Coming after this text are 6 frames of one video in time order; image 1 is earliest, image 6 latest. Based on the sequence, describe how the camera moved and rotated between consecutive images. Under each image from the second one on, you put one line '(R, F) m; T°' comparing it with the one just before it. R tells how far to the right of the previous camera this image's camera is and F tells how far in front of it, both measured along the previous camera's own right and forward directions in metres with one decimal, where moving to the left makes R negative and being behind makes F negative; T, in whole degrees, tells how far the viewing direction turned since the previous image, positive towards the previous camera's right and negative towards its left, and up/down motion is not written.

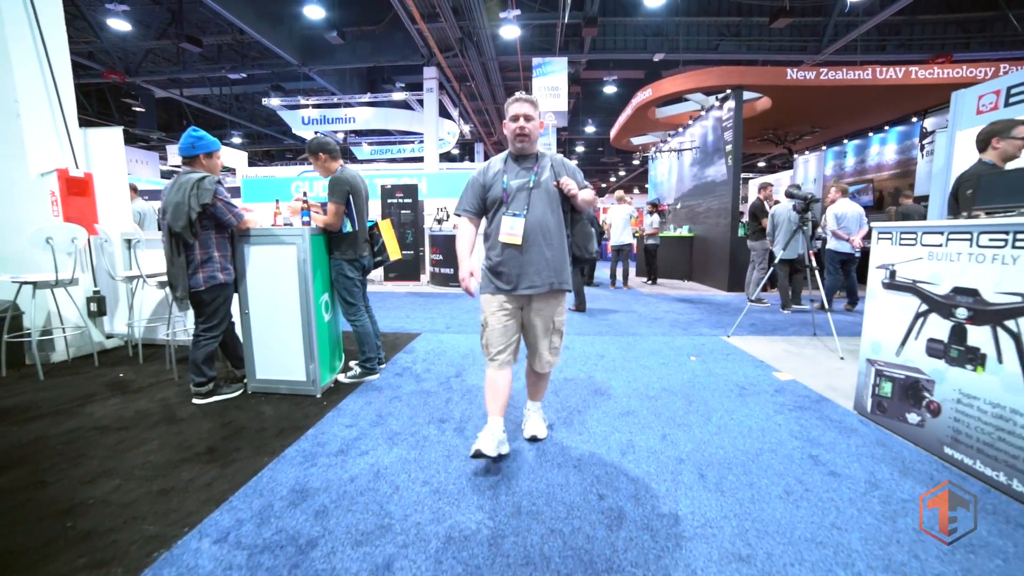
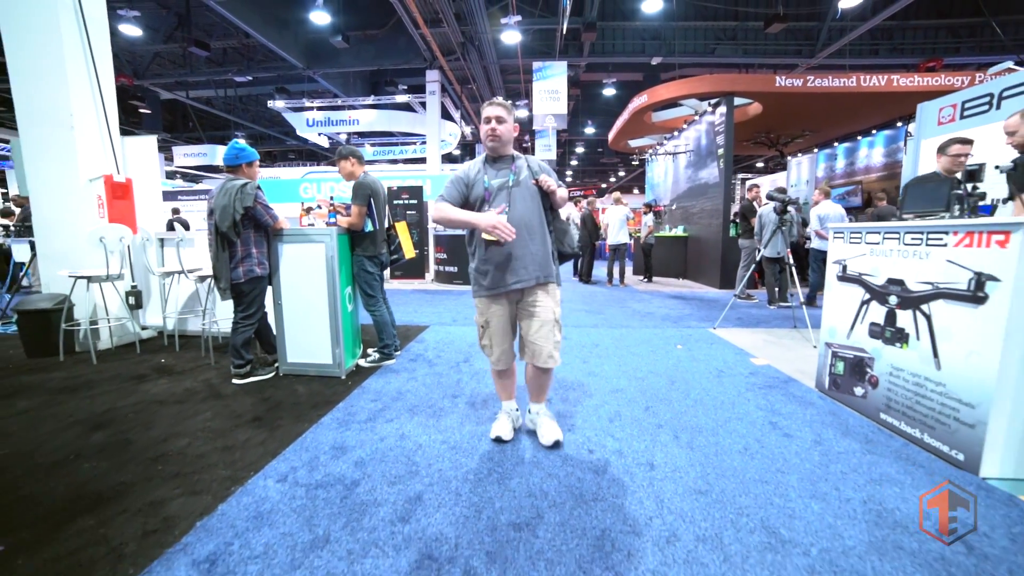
(0.0, -0.3) m; 0°
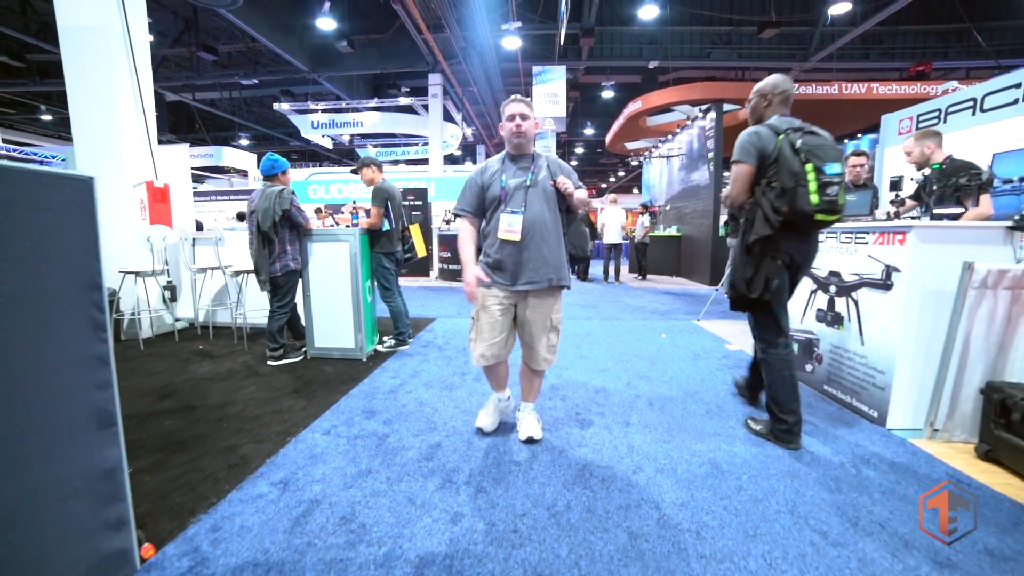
(0.0, -0.4) m; 0°
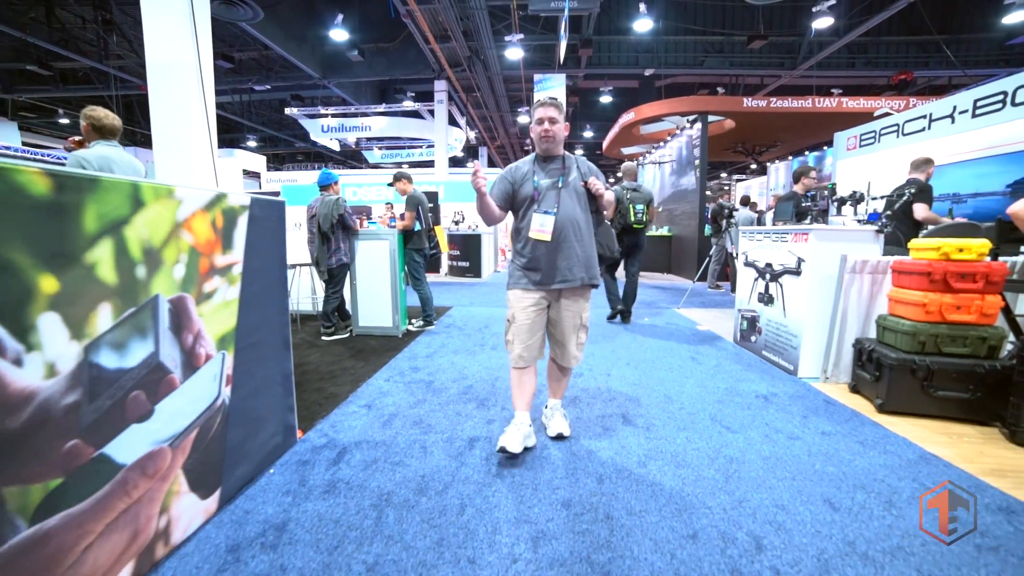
(-0.1, -0.7) m; 0°
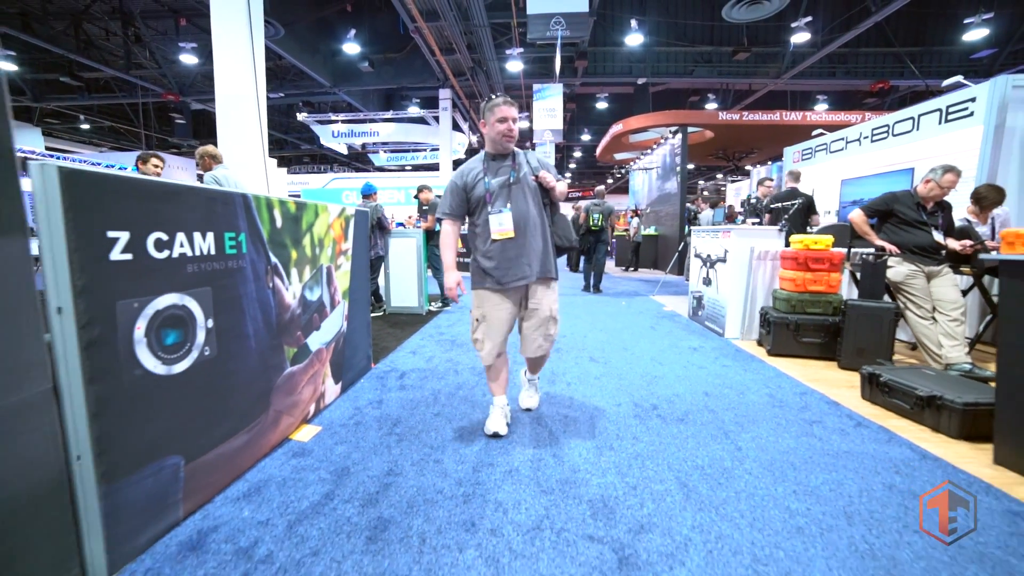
(0.0, -0.9) m; 0°
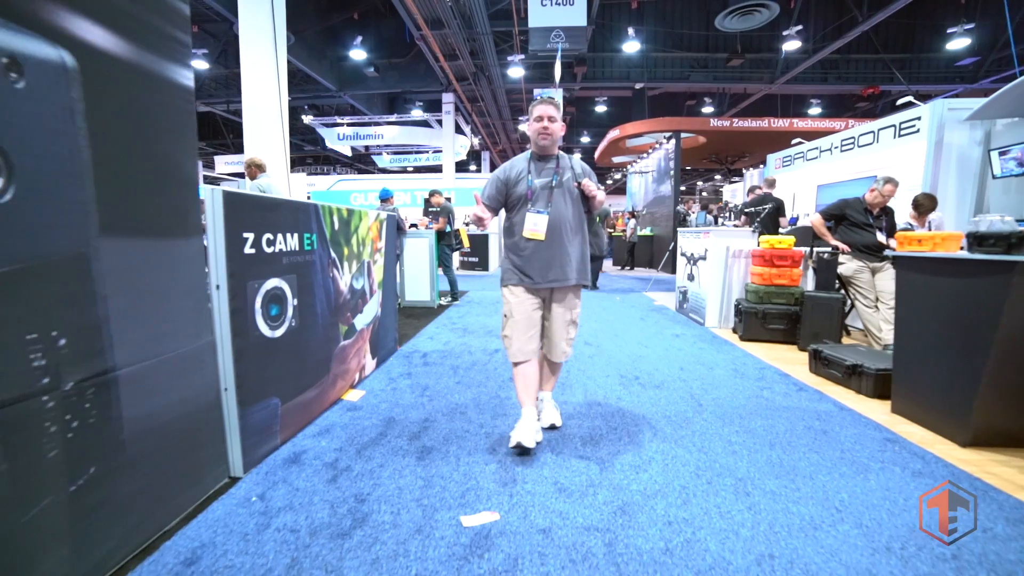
(-0.1, -0.4) m; 0°
